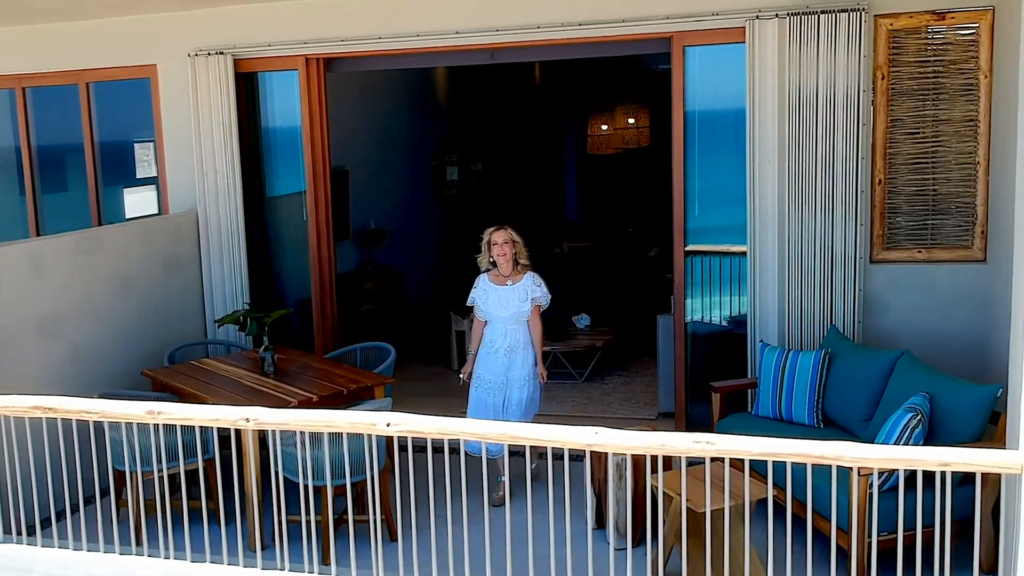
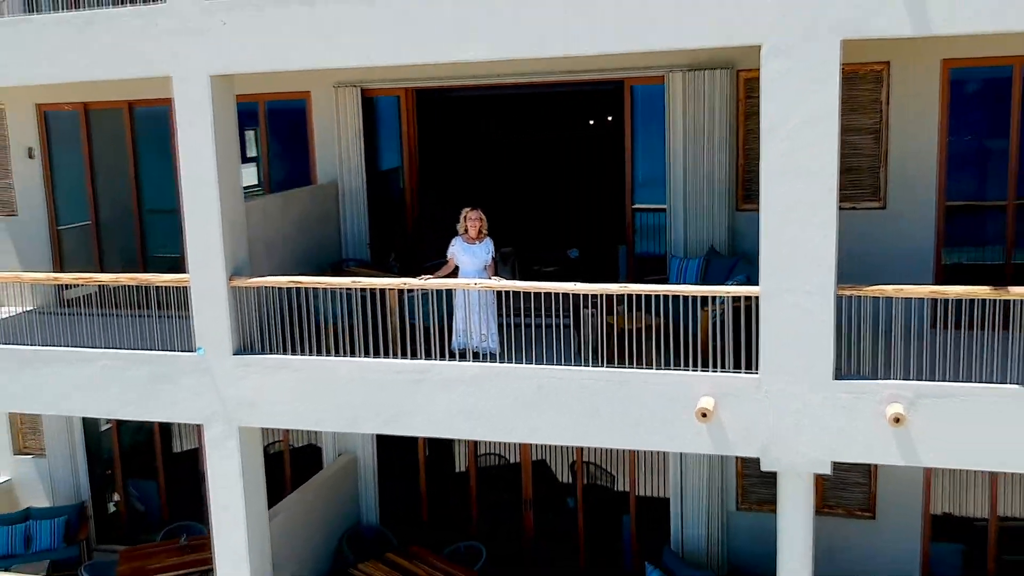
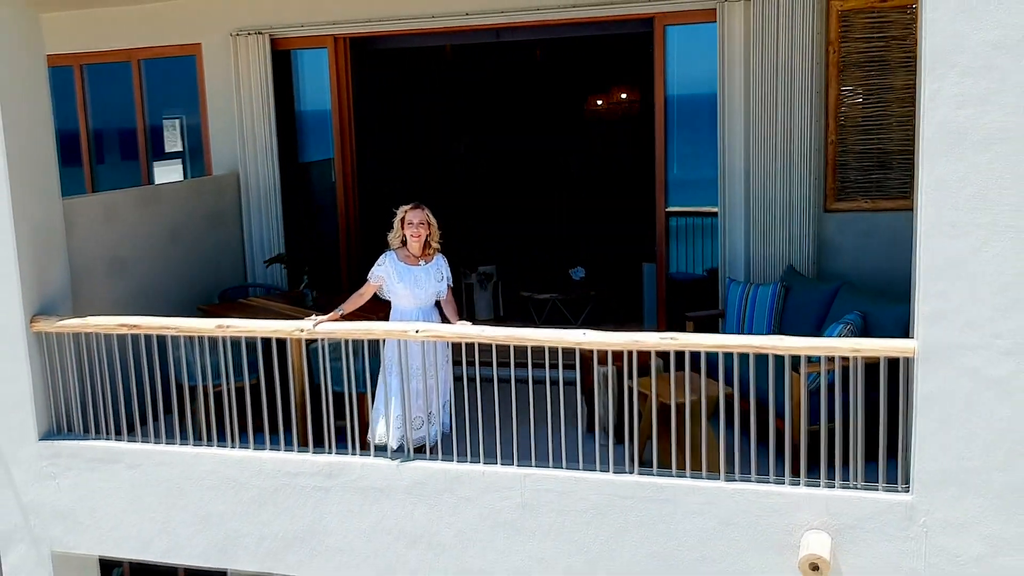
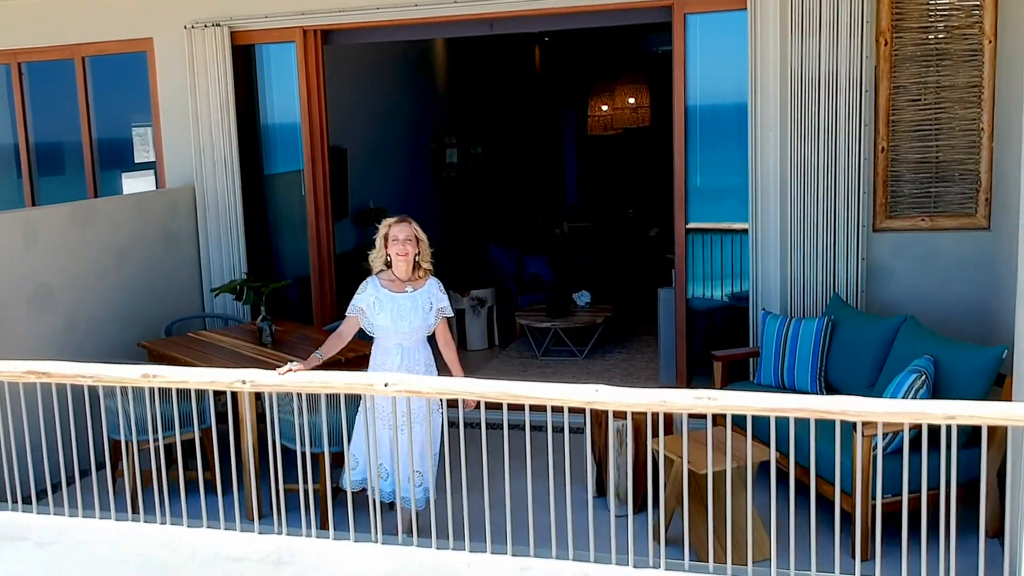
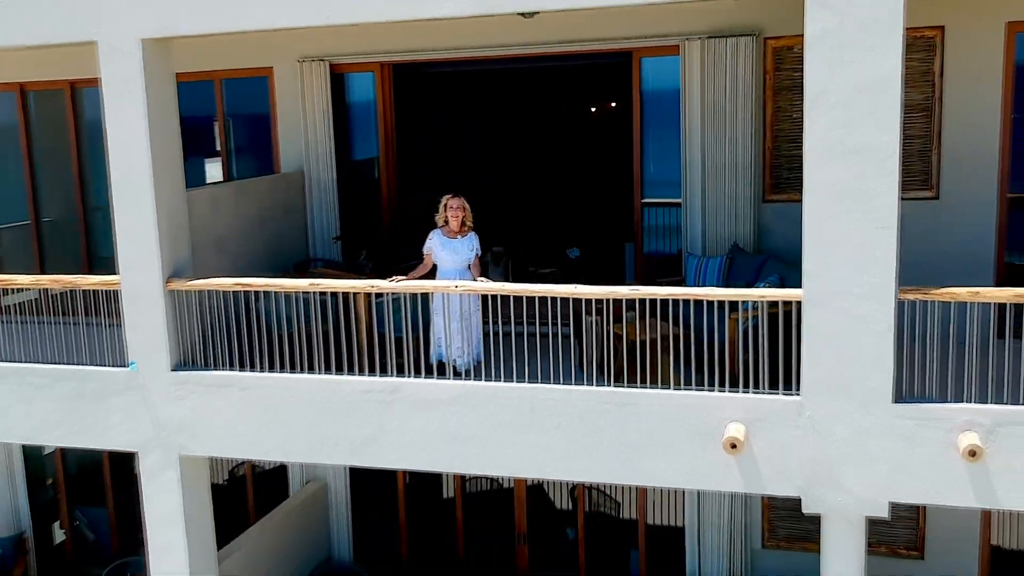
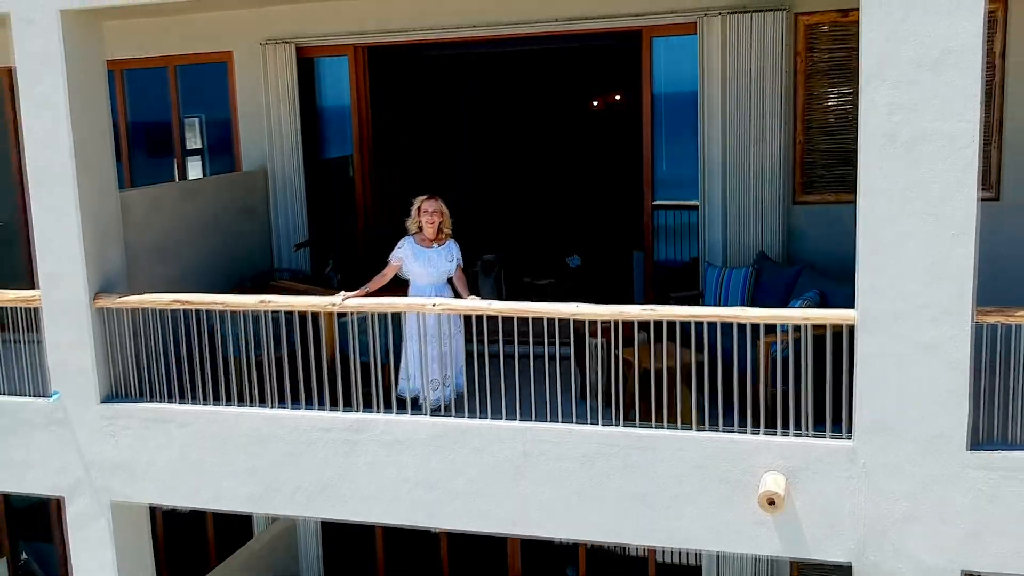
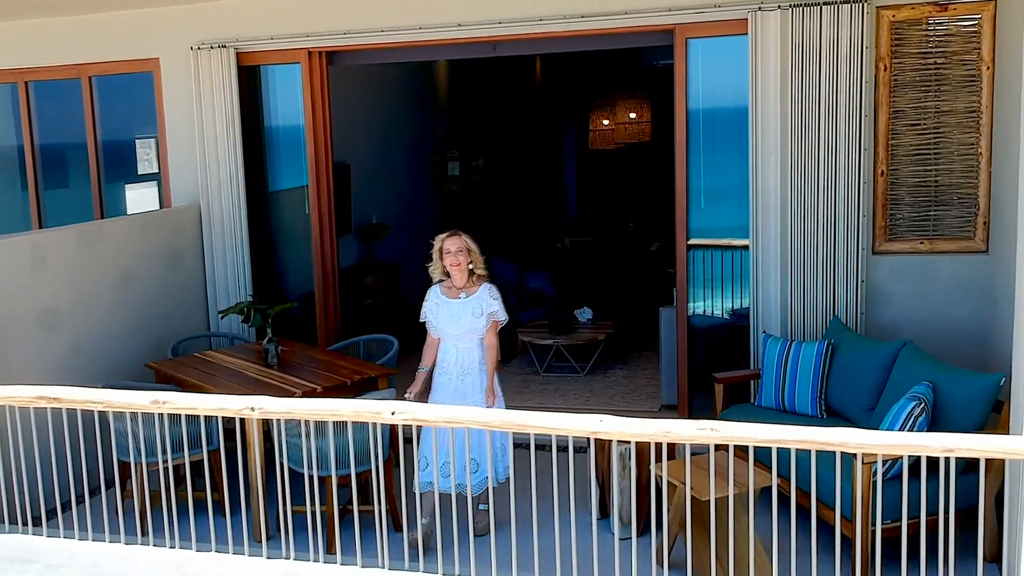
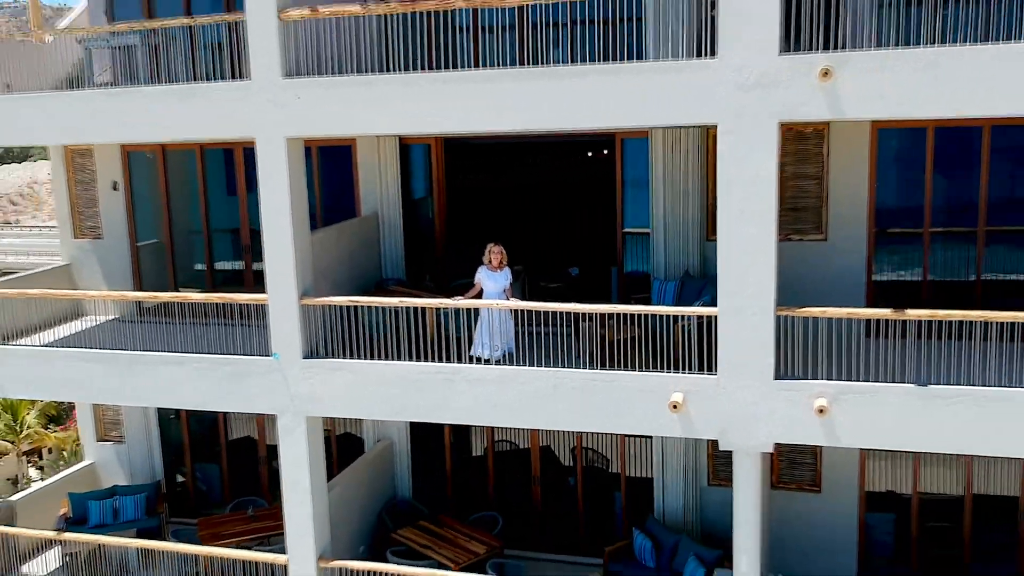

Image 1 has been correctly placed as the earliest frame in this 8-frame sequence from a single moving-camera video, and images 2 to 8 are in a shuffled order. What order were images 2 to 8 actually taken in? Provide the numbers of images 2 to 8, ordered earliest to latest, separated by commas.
7, 4, 3, 6, 5, 2, 8
